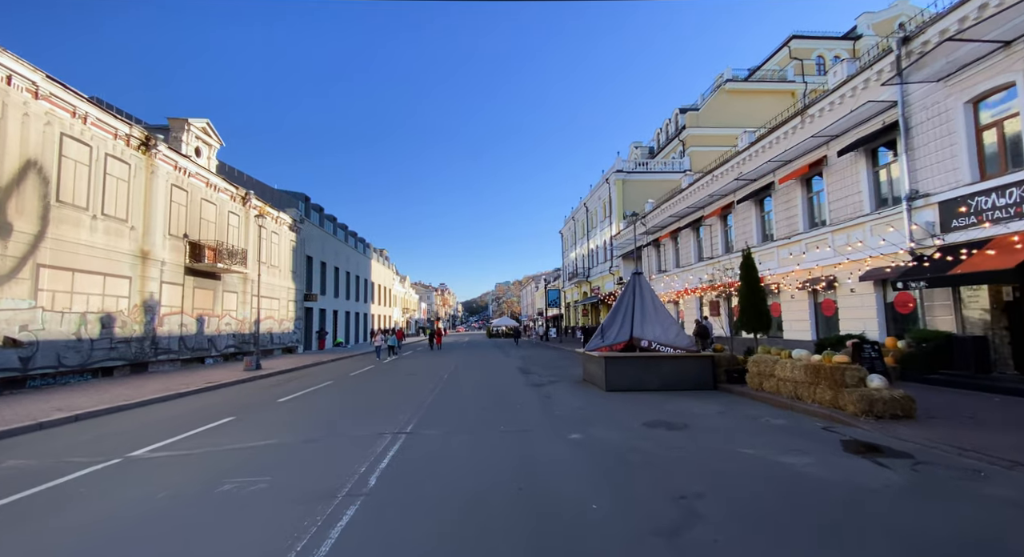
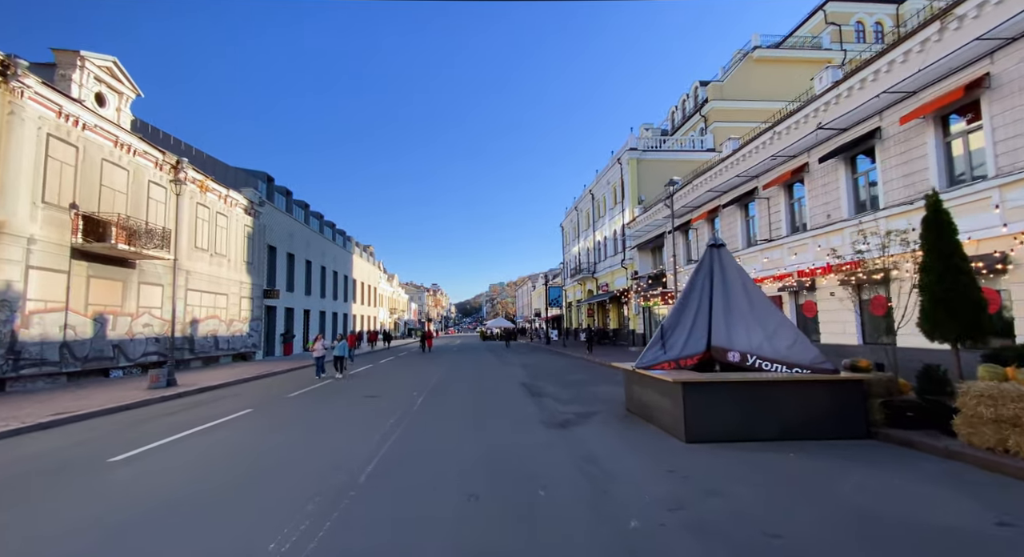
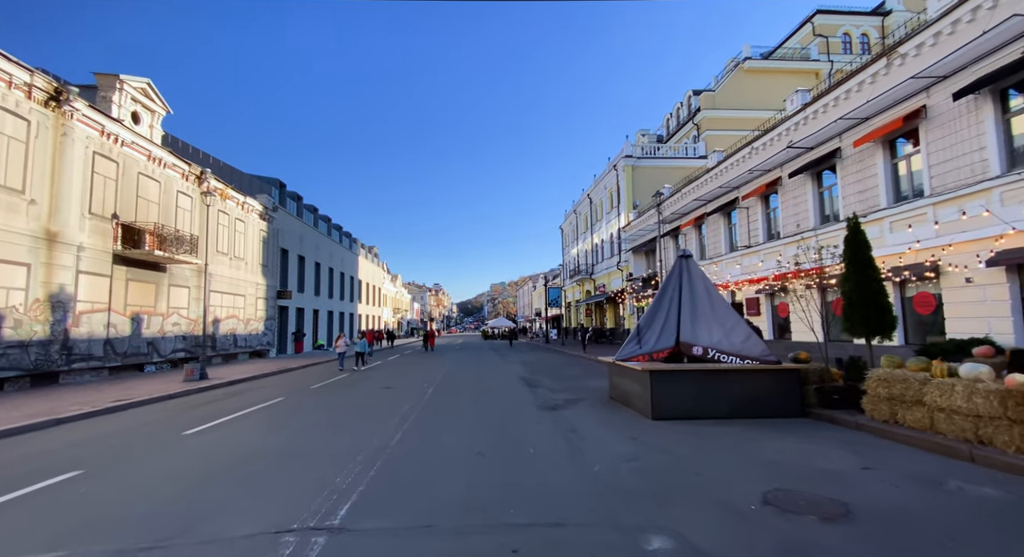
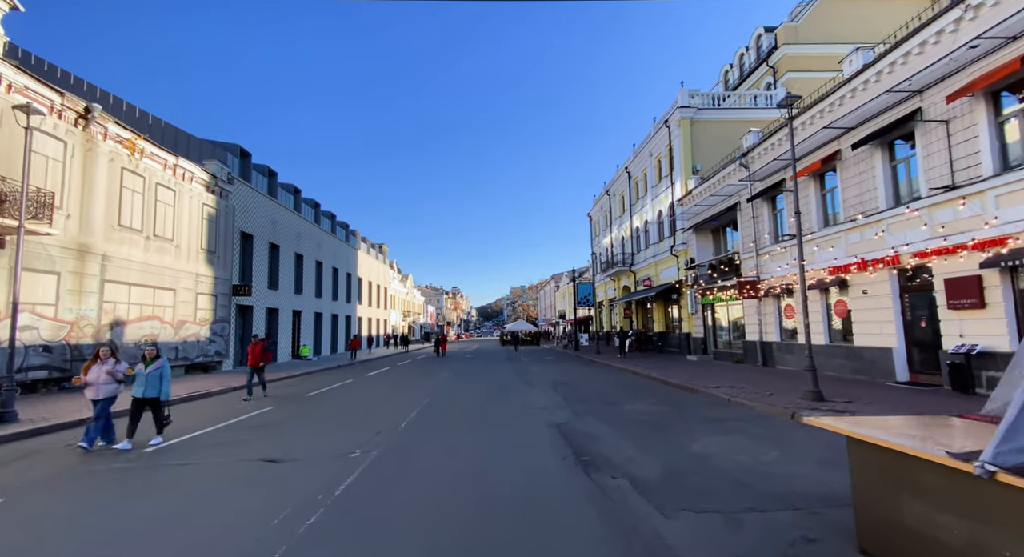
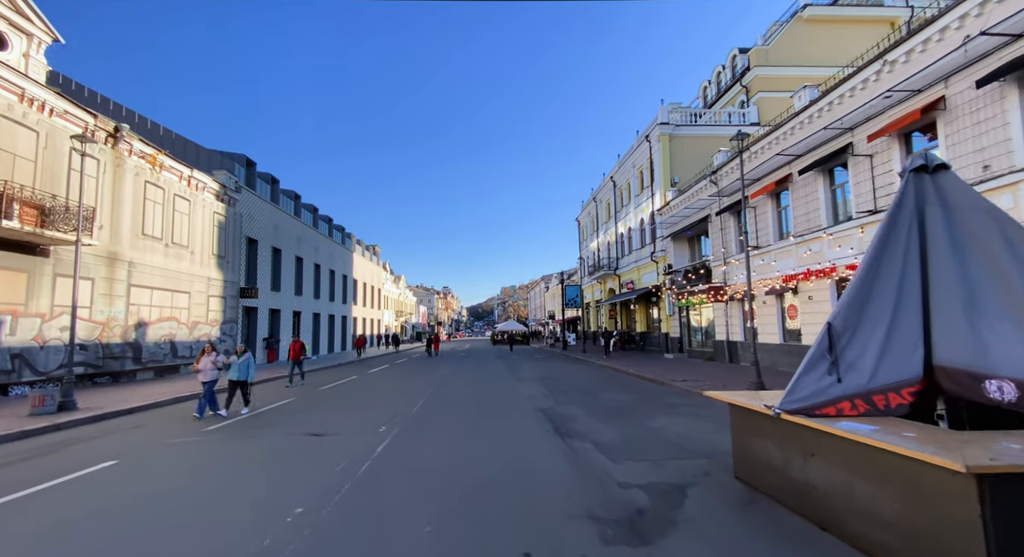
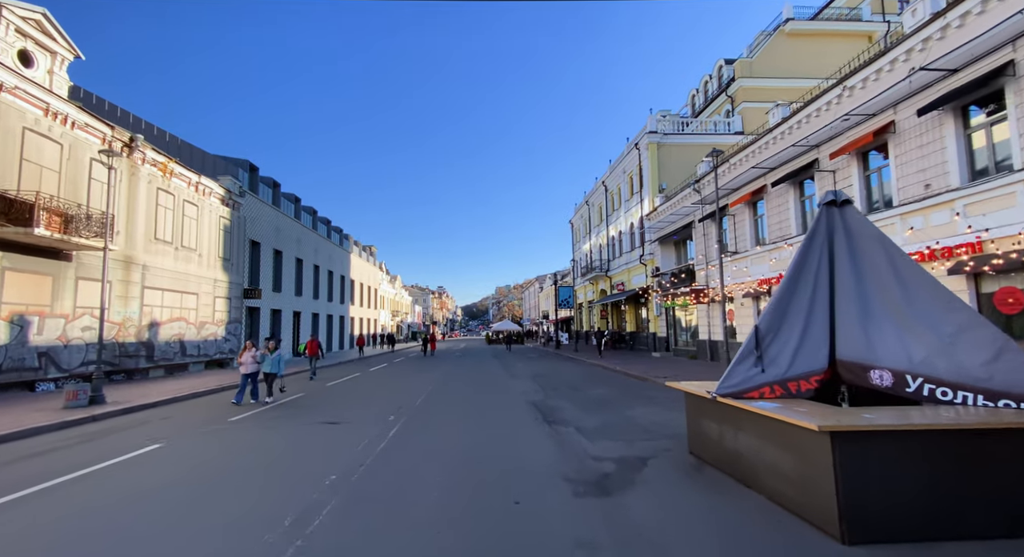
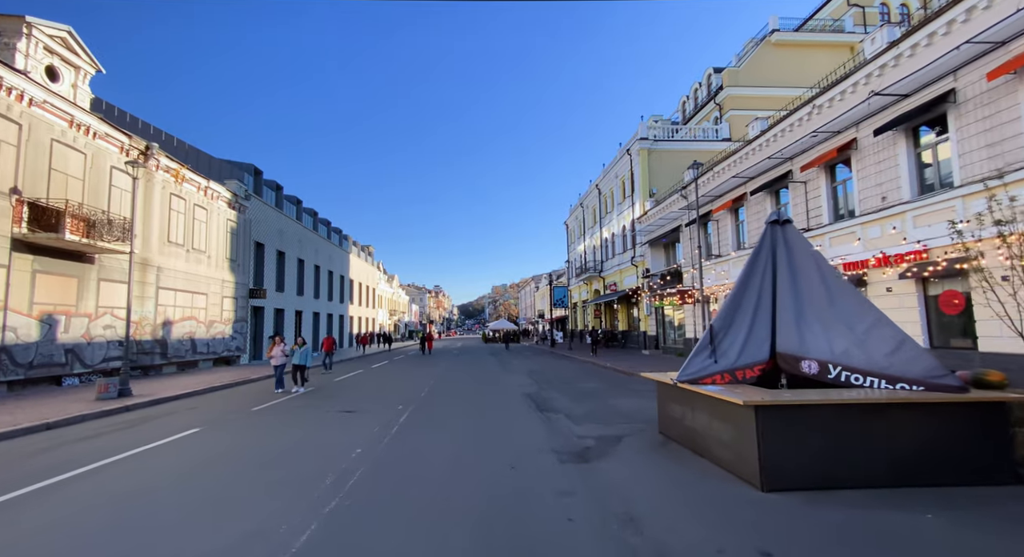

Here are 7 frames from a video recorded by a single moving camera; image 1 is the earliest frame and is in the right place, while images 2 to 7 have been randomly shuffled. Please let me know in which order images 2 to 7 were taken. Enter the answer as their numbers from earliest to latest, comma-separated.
3, 2, 7, 6, 5, 4
